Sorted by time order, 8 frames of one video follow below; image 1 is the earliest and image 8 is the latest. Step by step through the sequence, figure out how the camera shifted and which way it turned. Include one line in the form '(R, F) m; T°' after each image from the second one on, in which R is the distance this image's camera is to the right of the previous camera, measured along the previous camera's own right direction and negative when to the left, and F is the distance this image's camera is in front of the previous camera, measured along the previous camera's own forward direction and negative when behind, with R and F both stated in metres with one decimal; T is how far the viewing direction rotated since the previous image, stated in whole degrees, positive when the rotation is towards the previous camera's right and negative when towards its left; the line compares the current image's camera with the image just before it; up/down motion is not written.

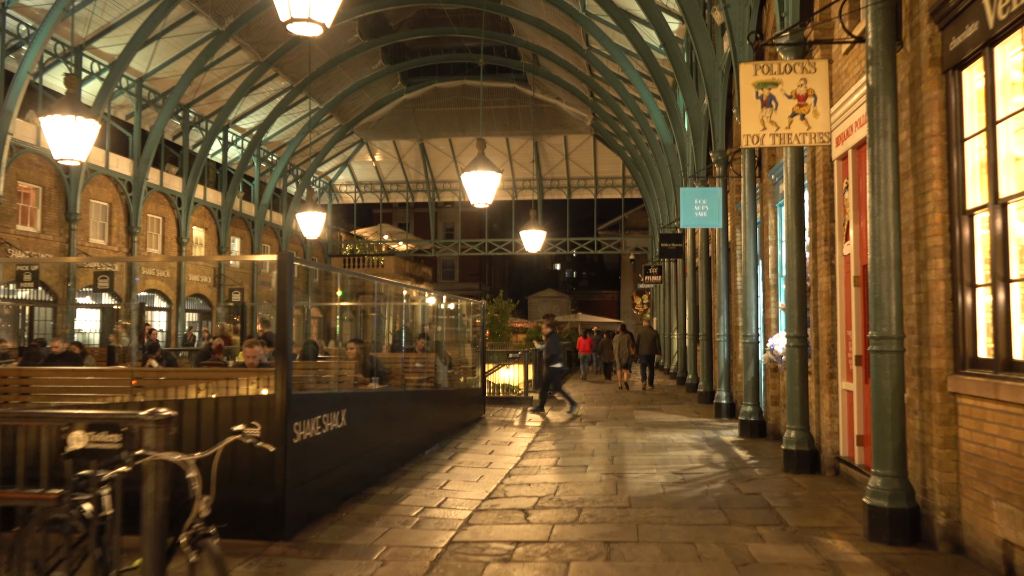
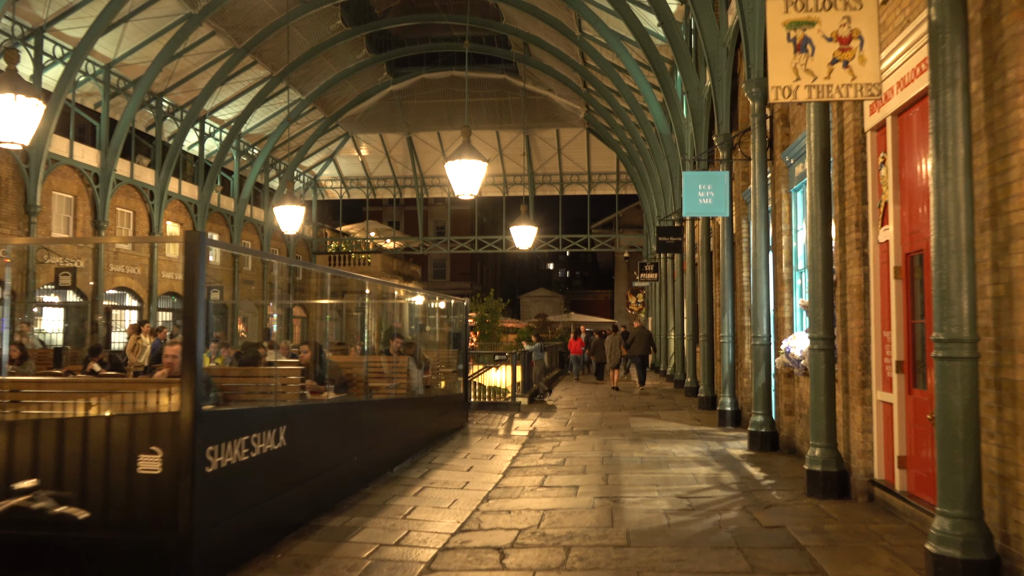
(+0.1, +1.4) m; 0°
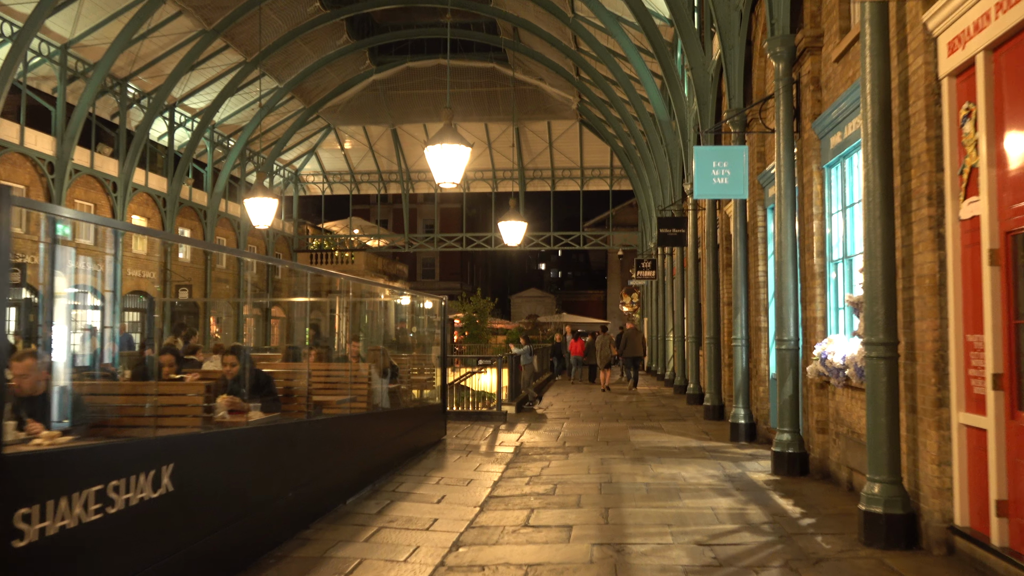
(+0.1, +1.7) m; +1°
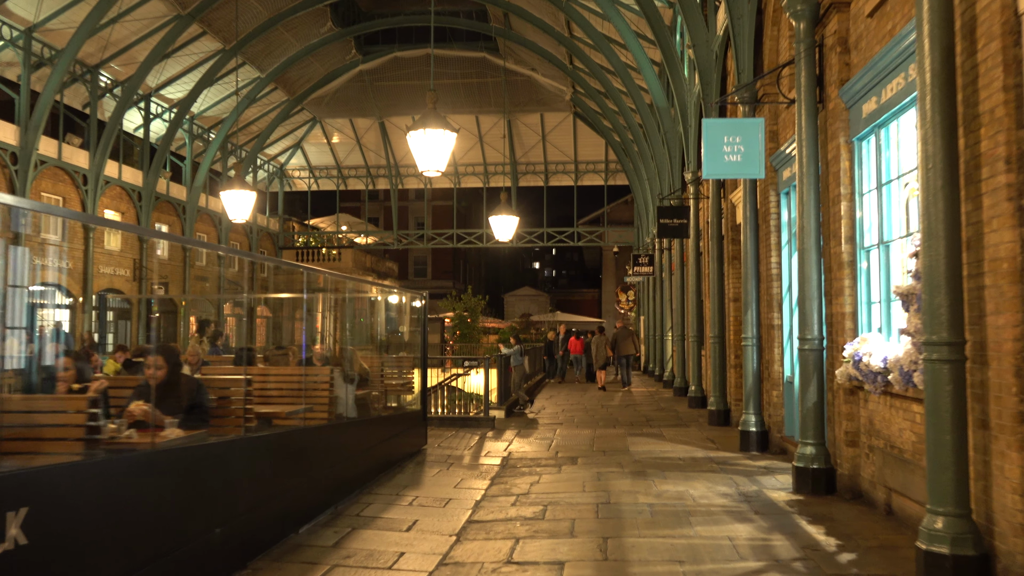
(+0.1, +1.2) m; 0°
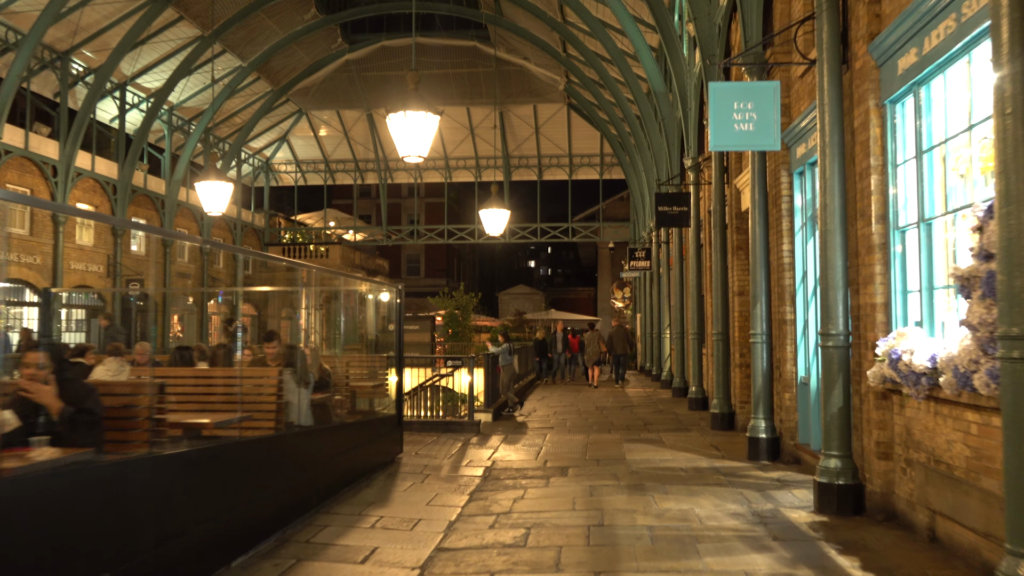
(+0.2, +1.1) m; 0°
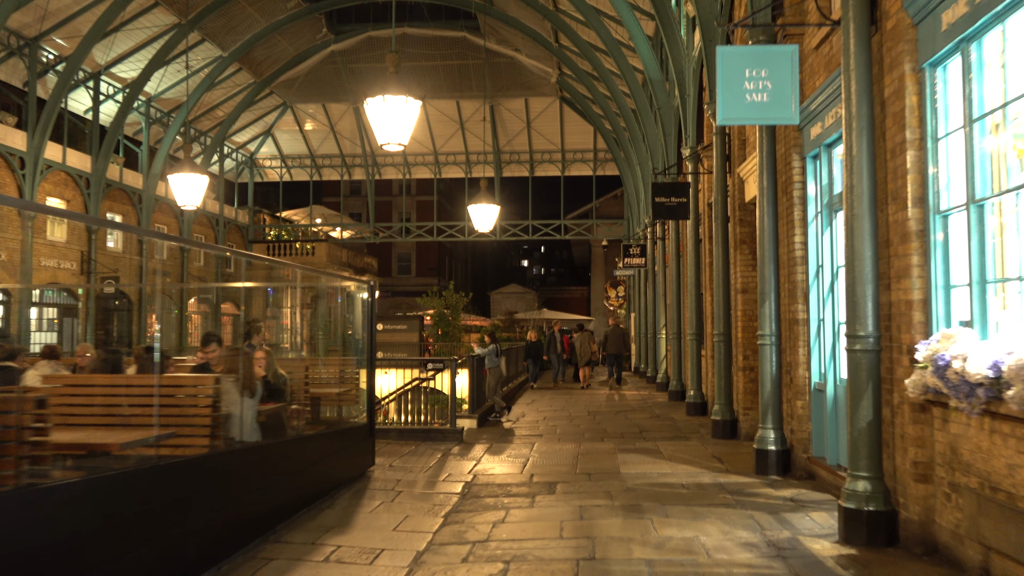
(+0.1, +1.0) m; 0°
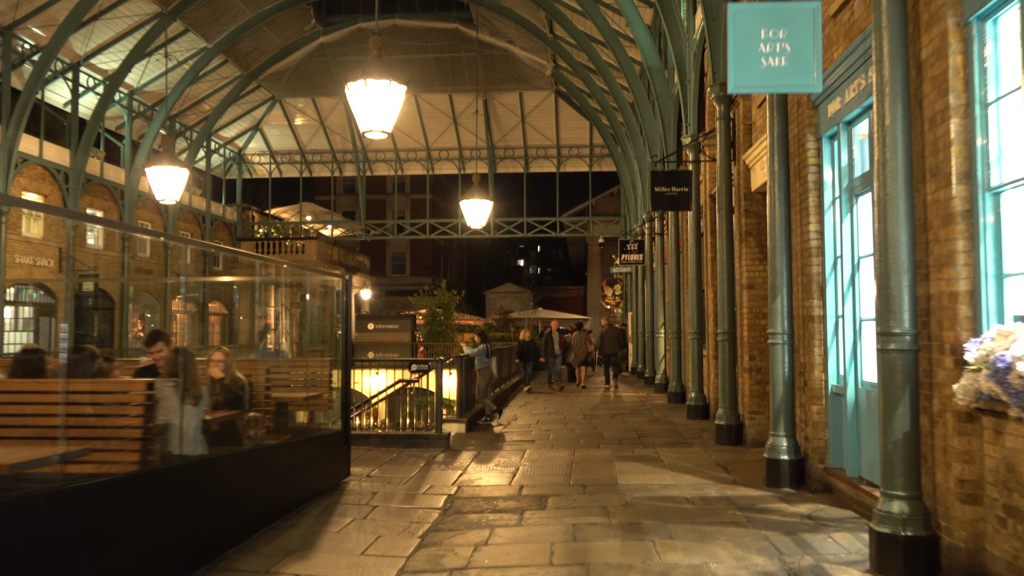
(+0.1, +0.8) m; 0°
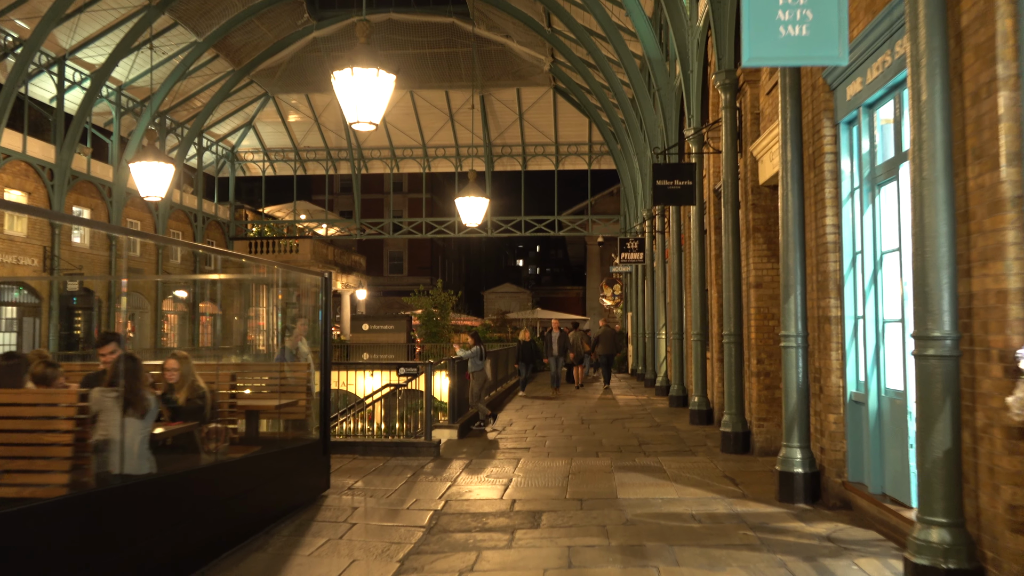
(+0.1, +0.6) m; 0°
